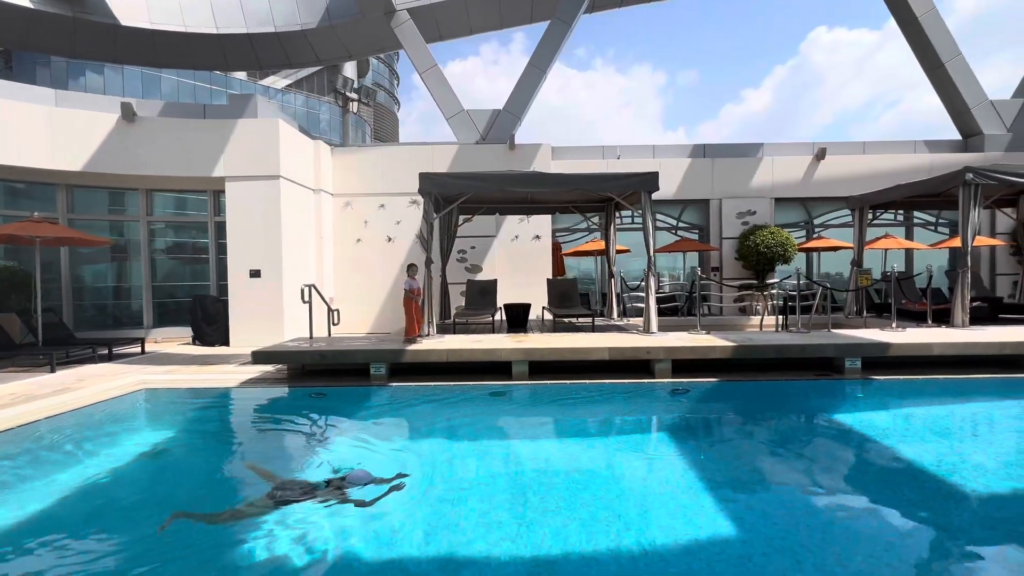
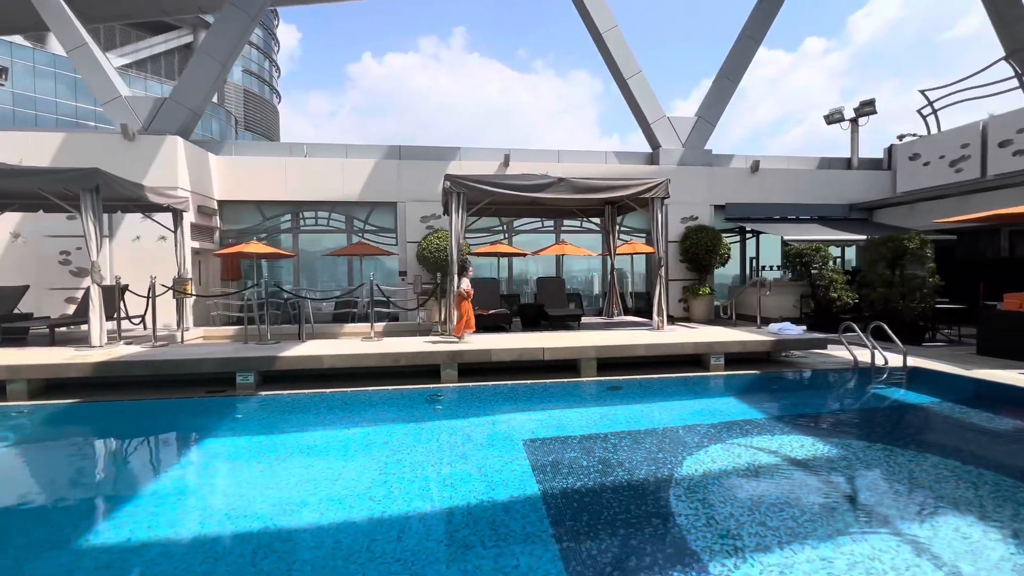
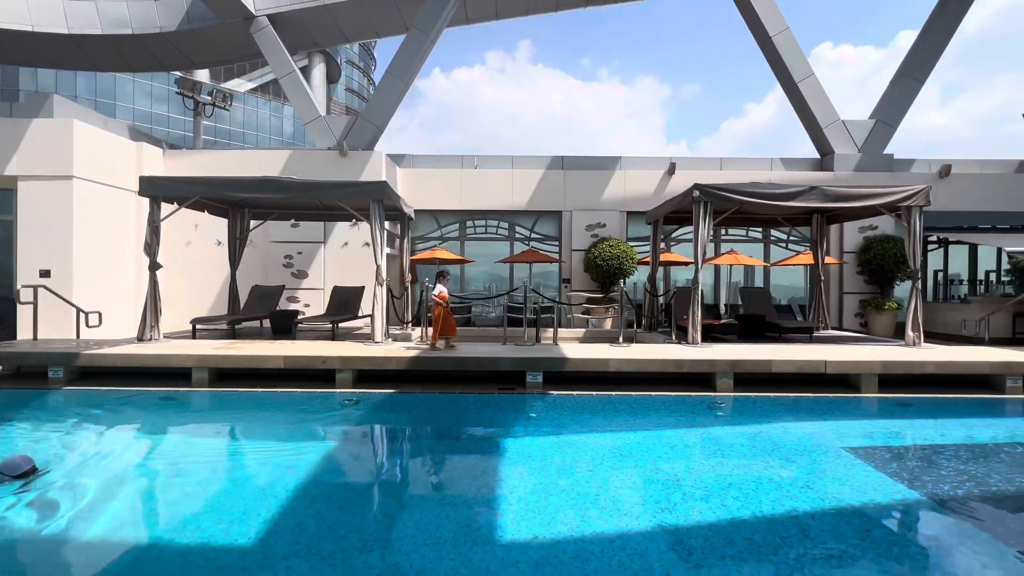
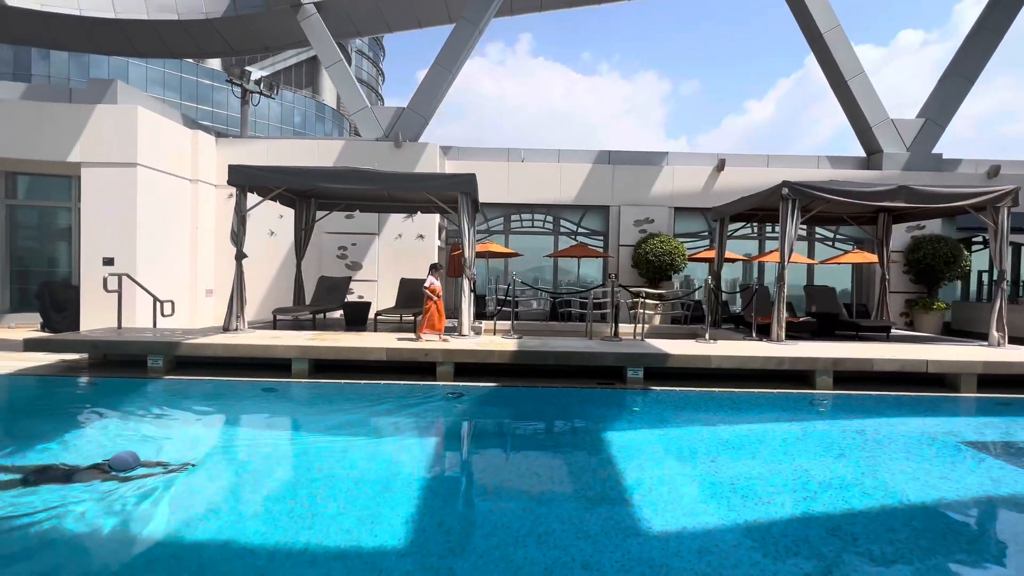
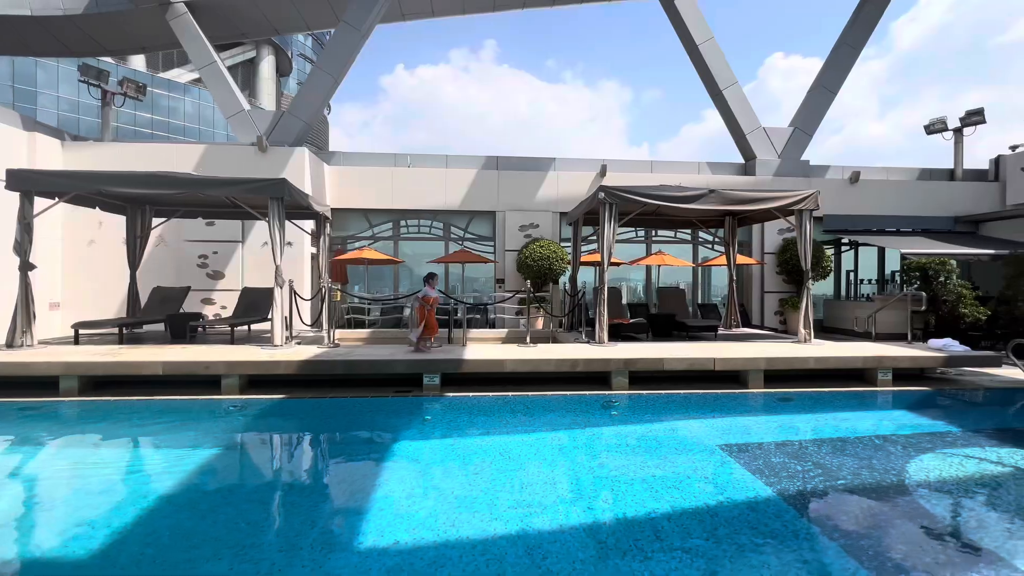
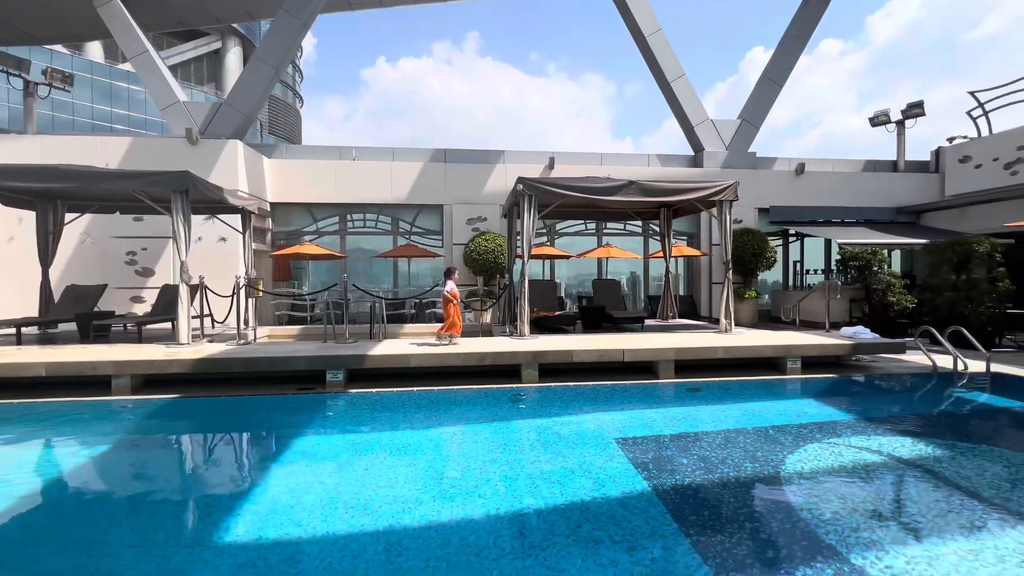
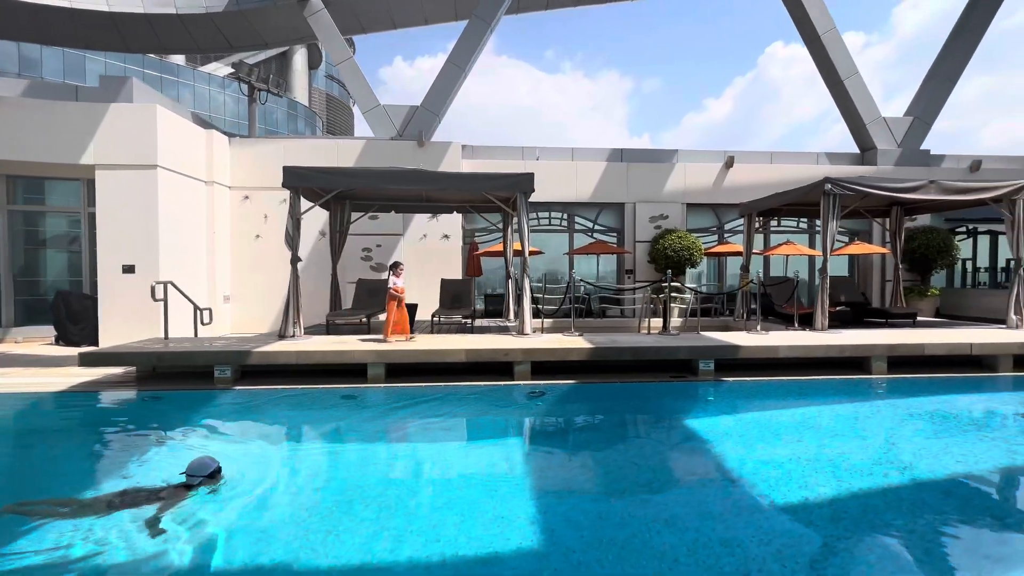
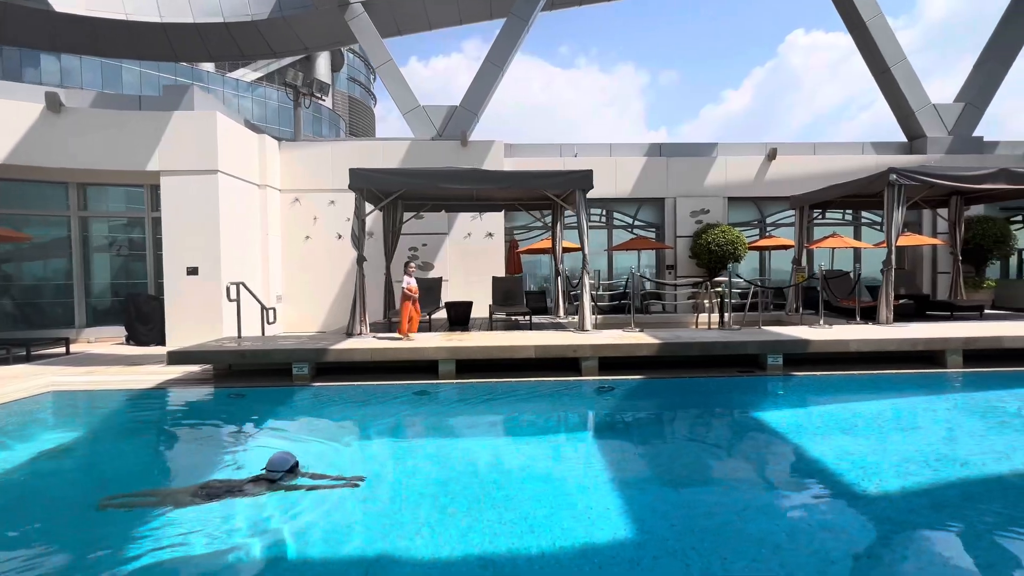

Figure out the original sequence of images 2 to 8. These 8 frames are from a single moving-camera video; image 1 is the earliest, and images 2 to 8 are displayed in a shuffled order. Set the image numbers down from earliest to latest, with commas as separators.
8, 7, 4, 3, 5, 6, 2
